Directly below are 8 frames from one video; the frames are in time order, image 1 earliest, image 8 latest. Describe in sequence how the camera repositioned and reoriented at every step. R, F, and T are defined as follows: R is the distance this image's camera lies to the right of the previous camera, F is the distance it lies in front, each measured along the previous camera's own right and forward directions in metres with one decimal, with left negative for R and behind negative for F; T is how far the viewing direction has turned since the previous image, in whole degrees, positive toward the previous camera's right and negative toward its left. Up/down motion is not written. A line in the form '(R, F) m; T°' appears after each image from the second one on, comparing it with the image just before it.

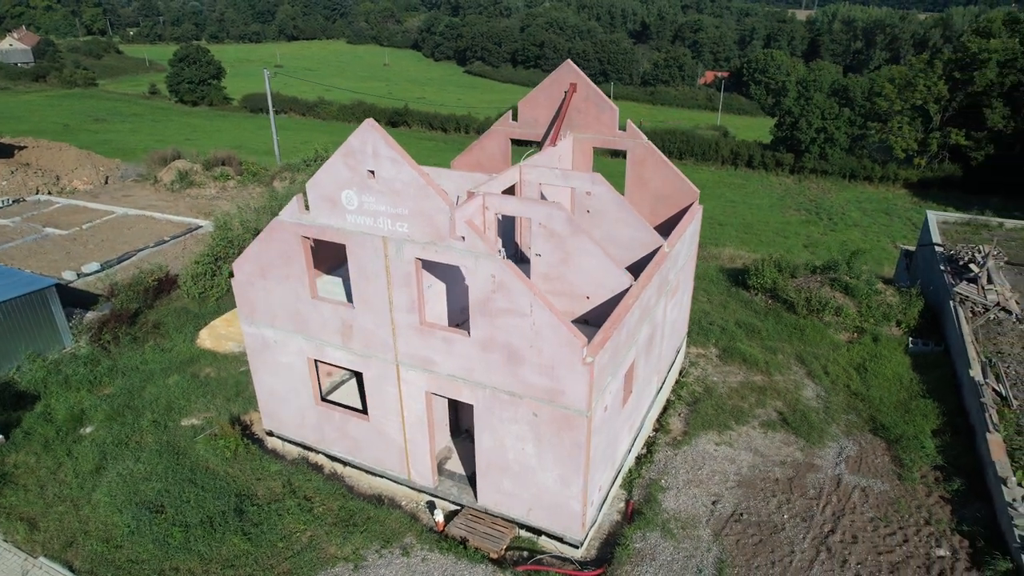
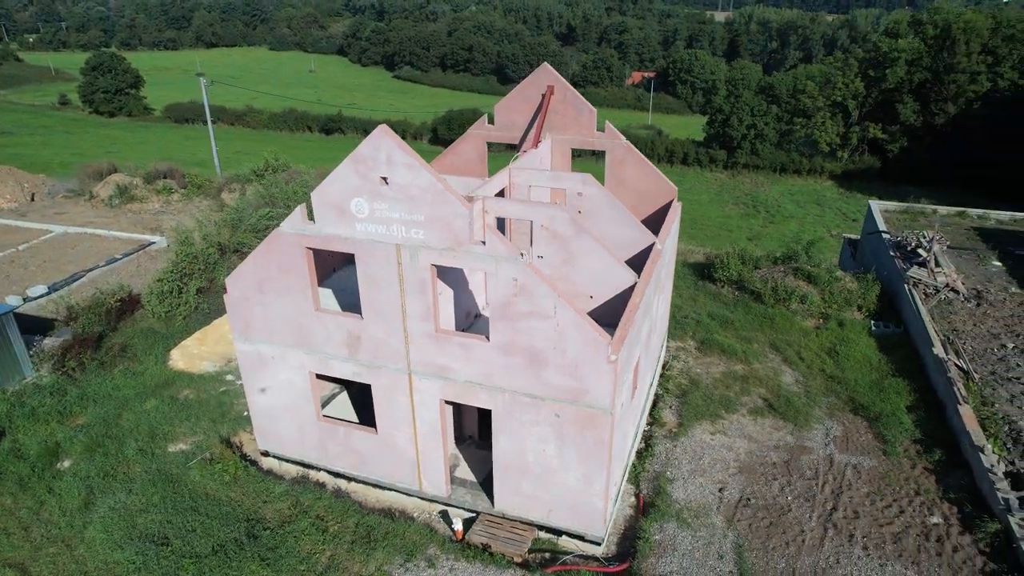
(-1.1, +0.1) m; +5°
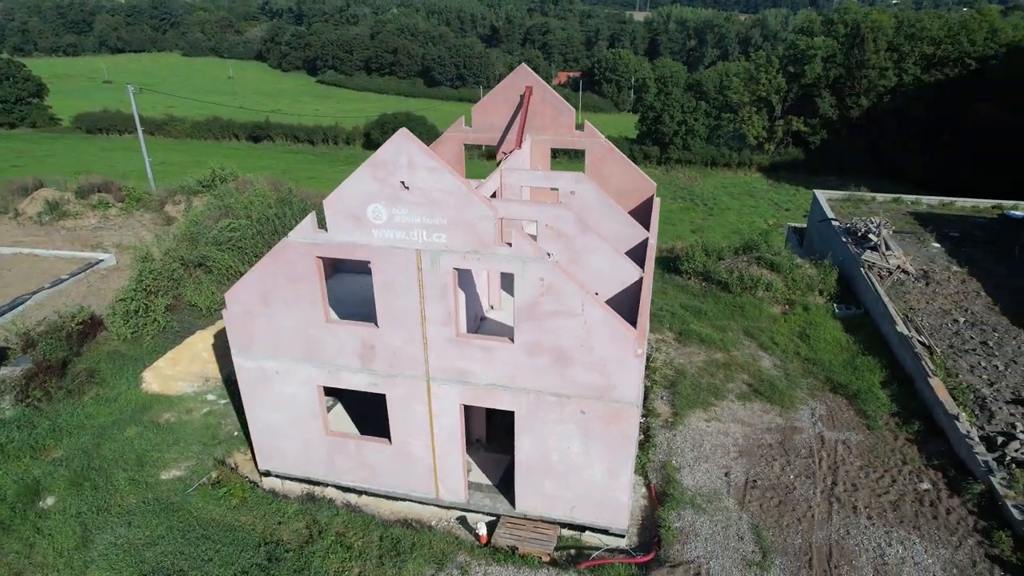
(-1.2, +0.1) m; +6°
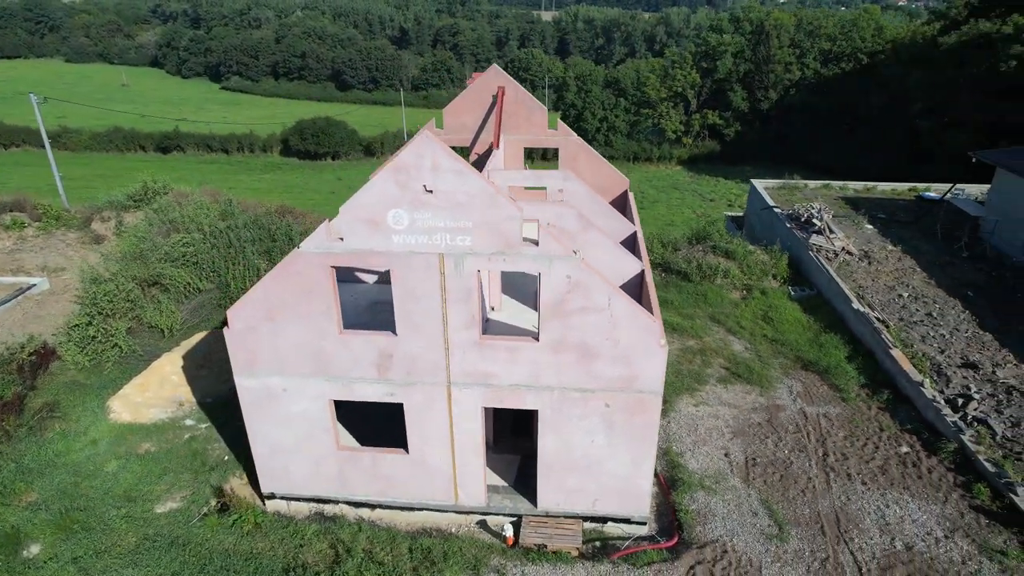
(-1.4, +0.1) m; +7°
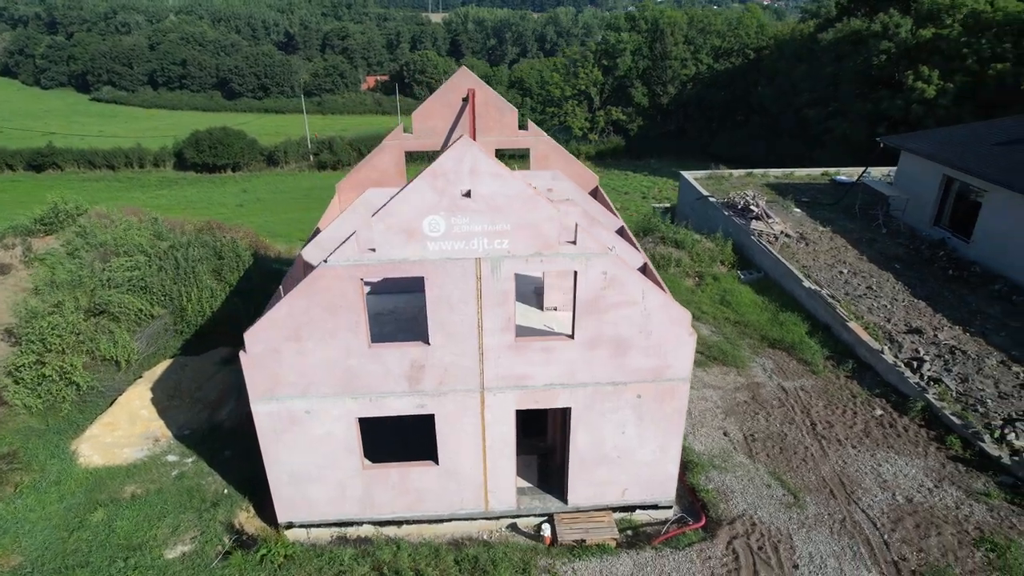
(-1.8, +0.1) m; +8°
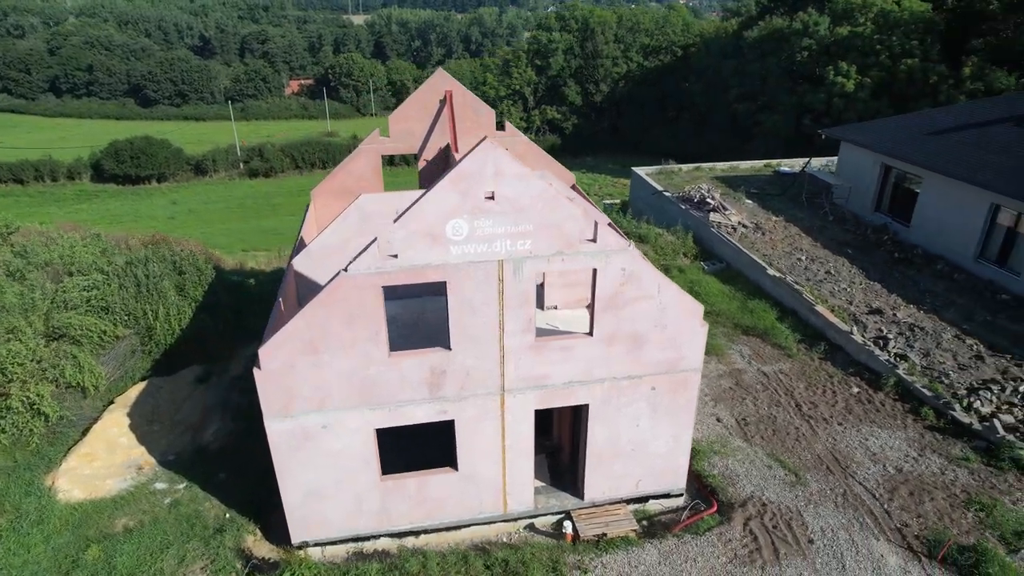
(-1.2, +0.1) m; +6°
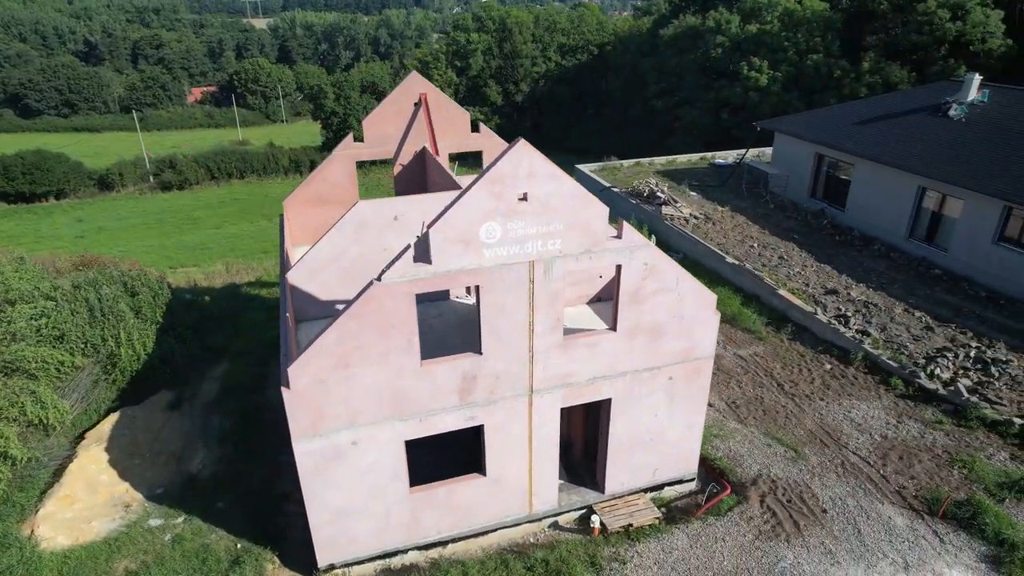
(-1.5, +0.1) m; +7°
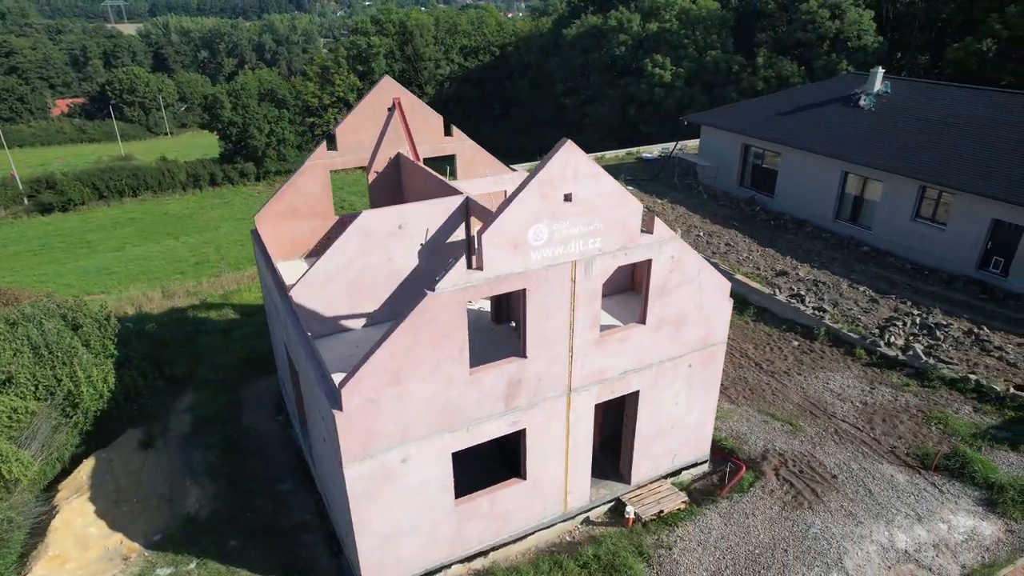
(-1.9, +0.2) m; +8°
